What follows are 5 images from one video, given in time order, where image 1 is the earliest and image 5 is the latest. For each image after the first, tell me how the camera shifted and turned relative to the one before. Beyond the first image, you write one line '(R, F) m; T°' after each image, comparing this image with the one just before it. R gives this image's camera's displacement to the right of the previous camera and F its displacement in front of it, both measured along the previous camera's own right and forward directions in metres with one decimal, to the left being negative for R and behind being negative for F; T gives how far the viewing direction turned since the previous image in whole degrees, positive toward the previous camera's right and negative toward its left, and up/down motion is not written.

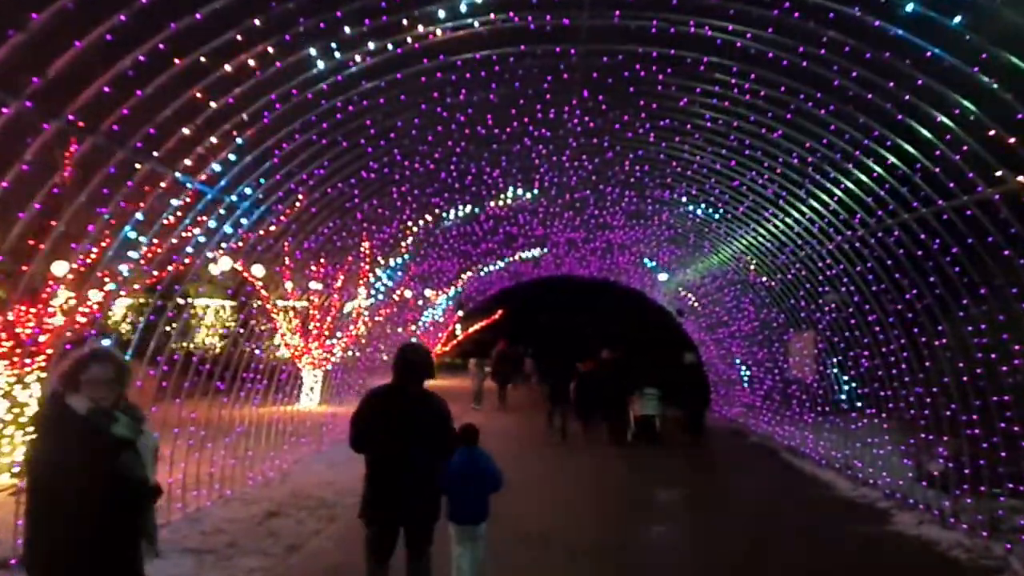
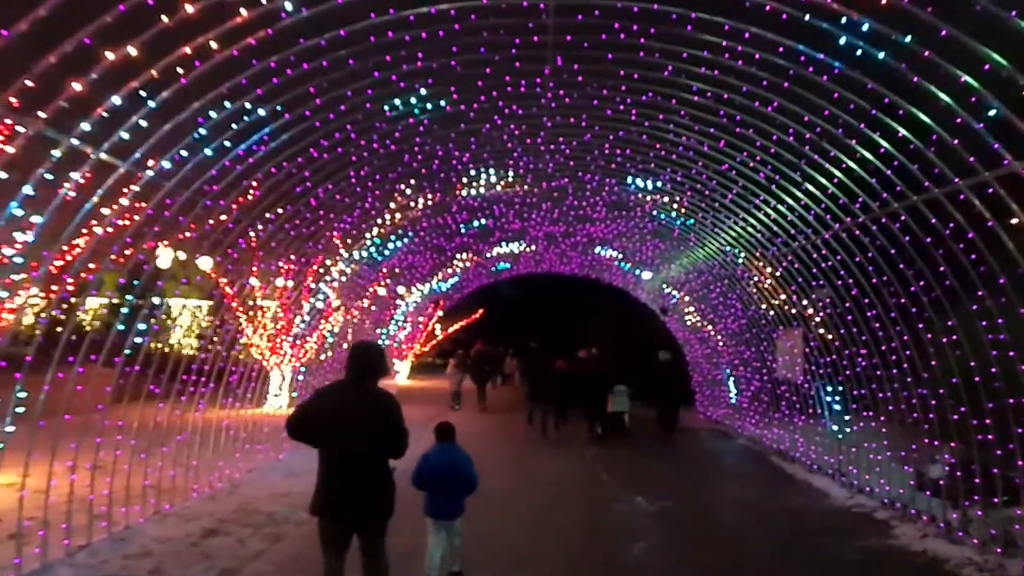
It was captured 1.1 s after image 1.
(+0.3, +1.5) m; +1°
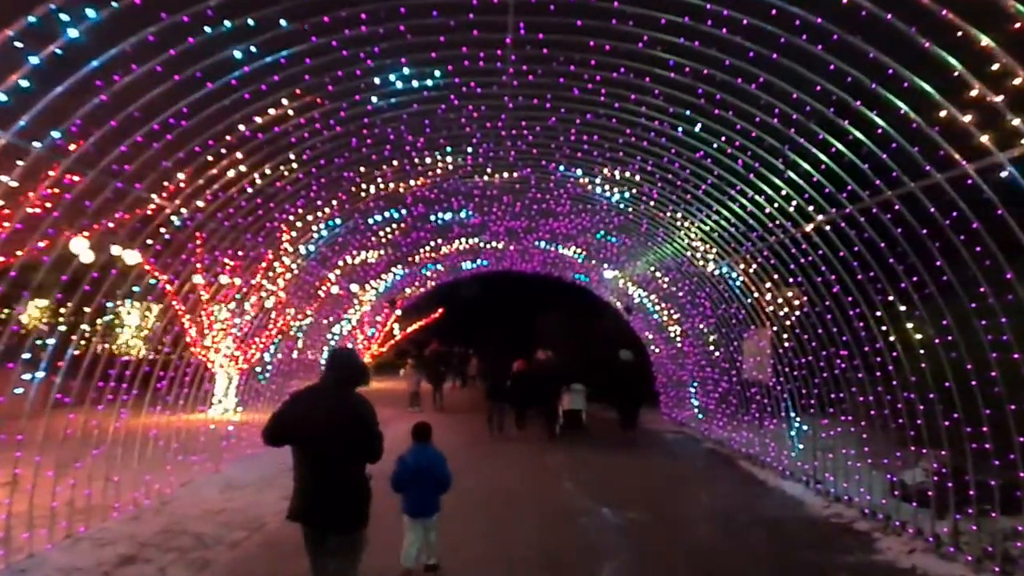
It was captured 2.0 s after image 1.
(+0.1, +1.3) m; +3°
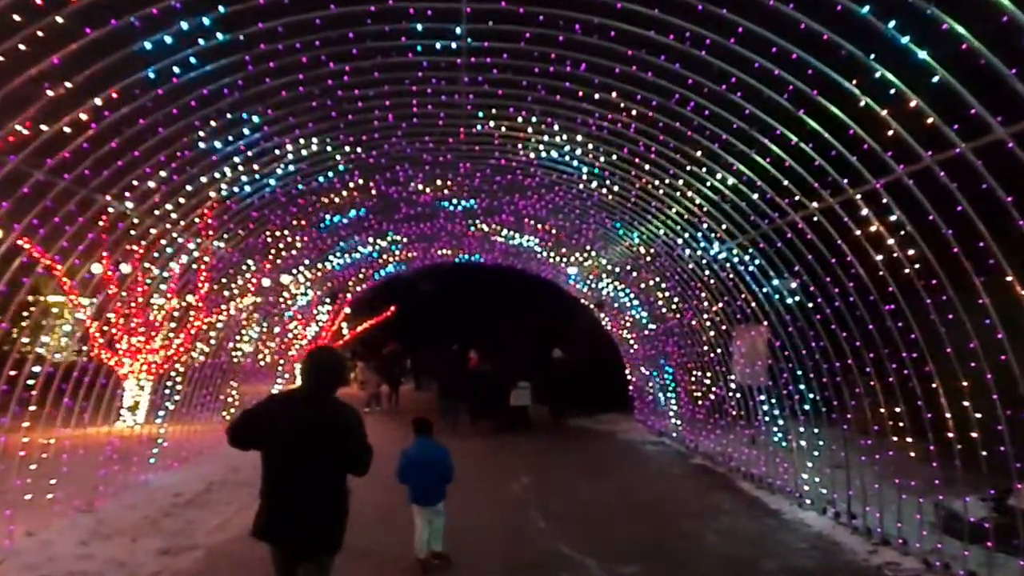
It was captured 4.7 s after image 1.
(0.0, +4.1) m; +3°
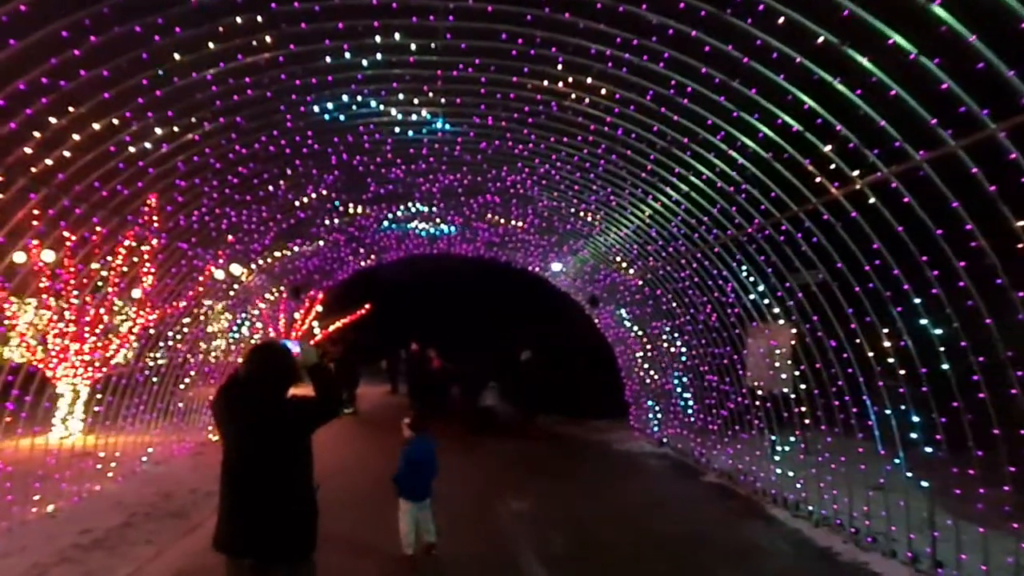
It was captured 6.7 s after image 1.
(-0.2, +3.3) m; +2°
